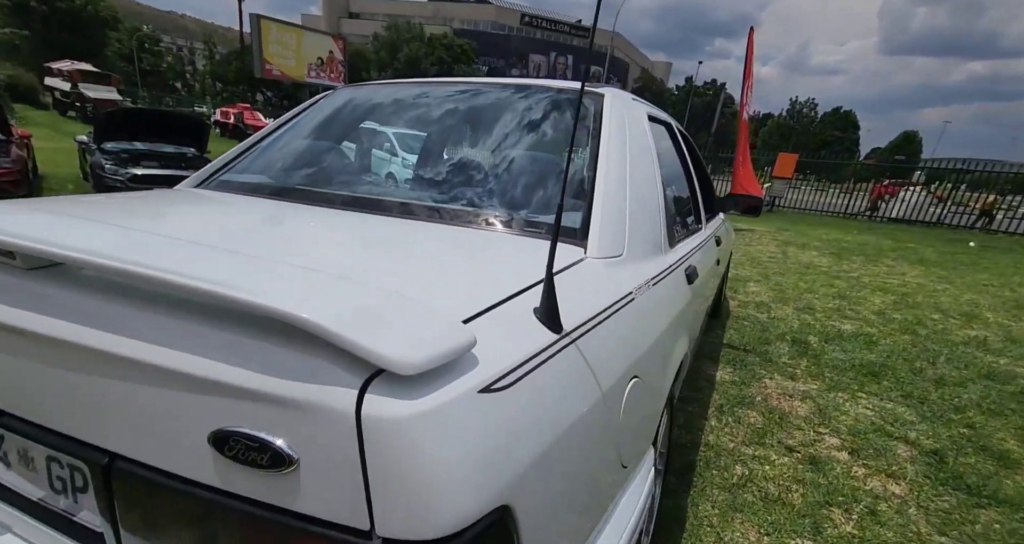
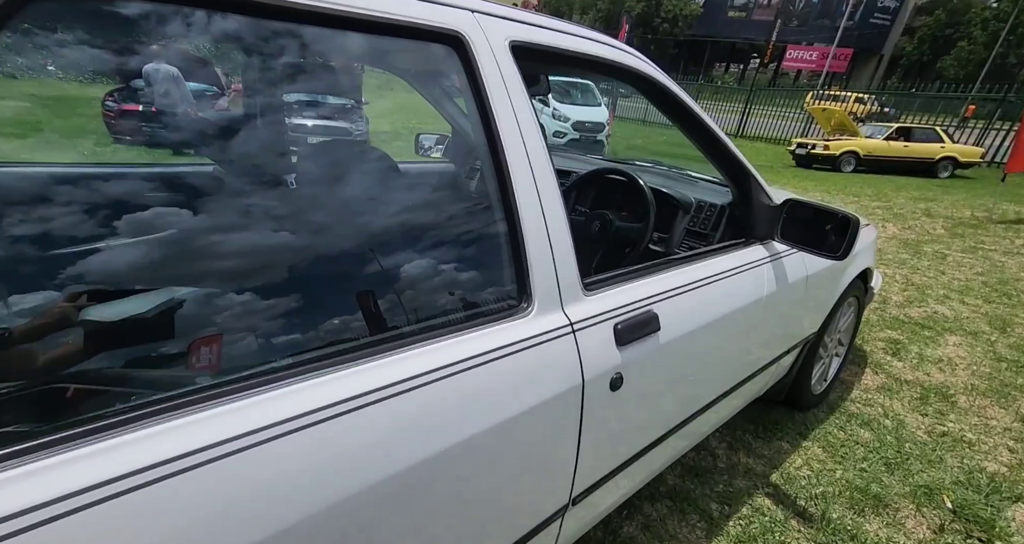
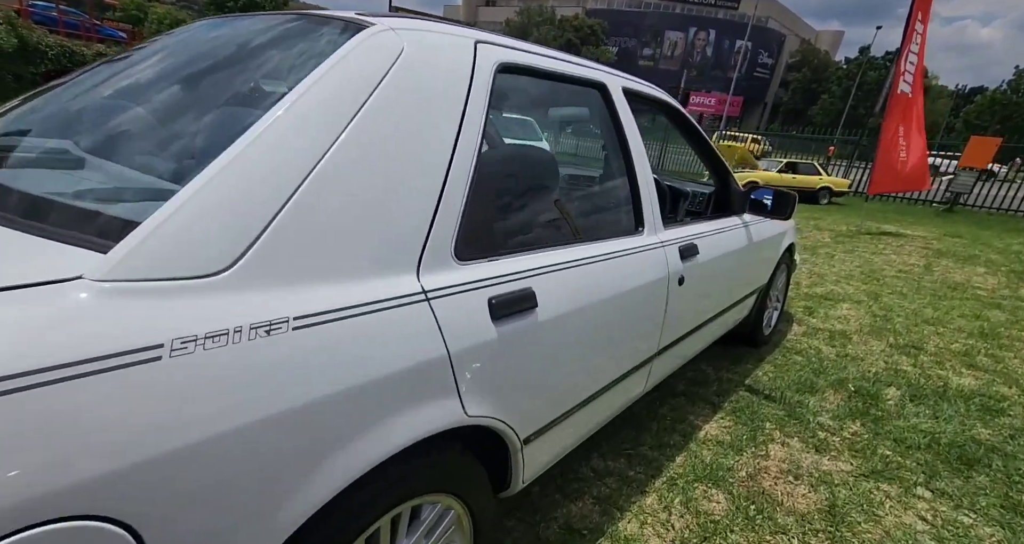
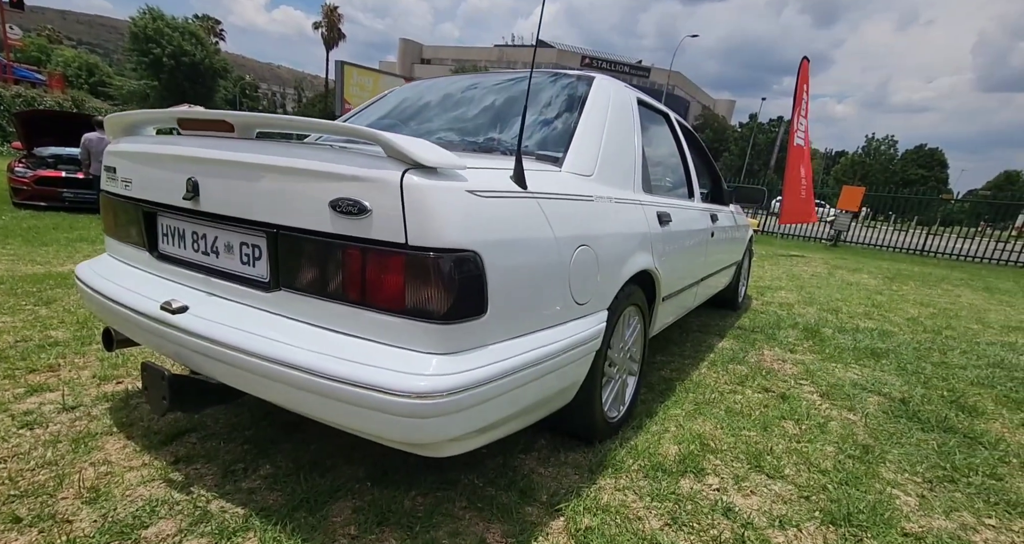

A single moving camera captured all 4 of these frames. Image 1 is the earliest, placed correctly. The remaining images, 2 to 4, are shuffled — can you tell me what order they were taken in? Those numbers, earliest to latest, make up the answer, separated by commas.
4, 3, 2
